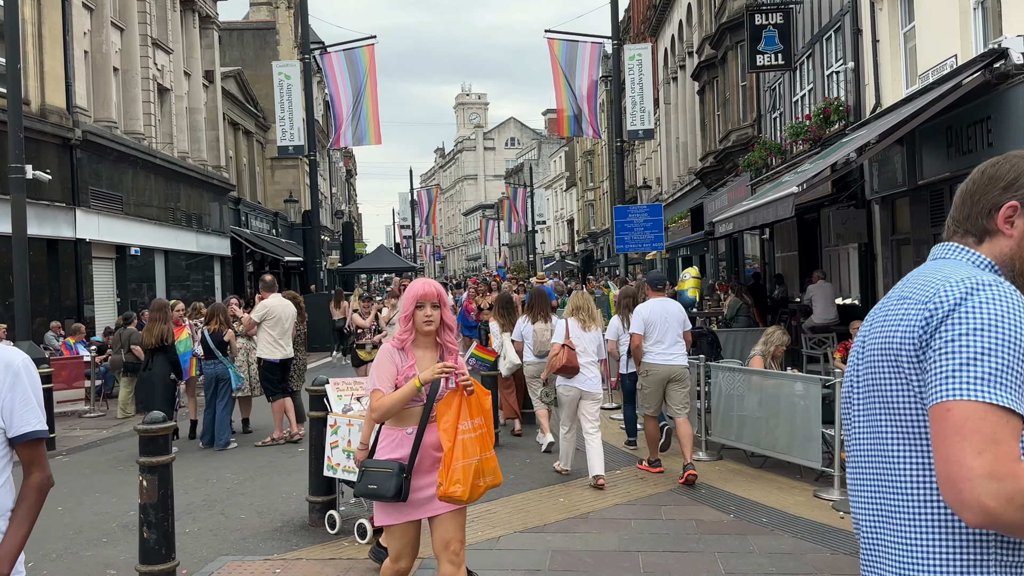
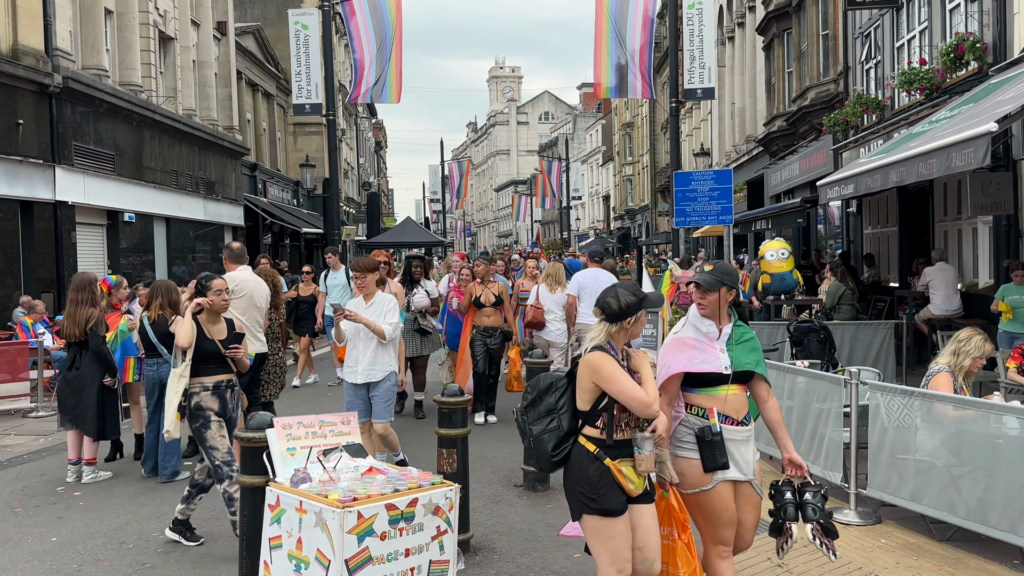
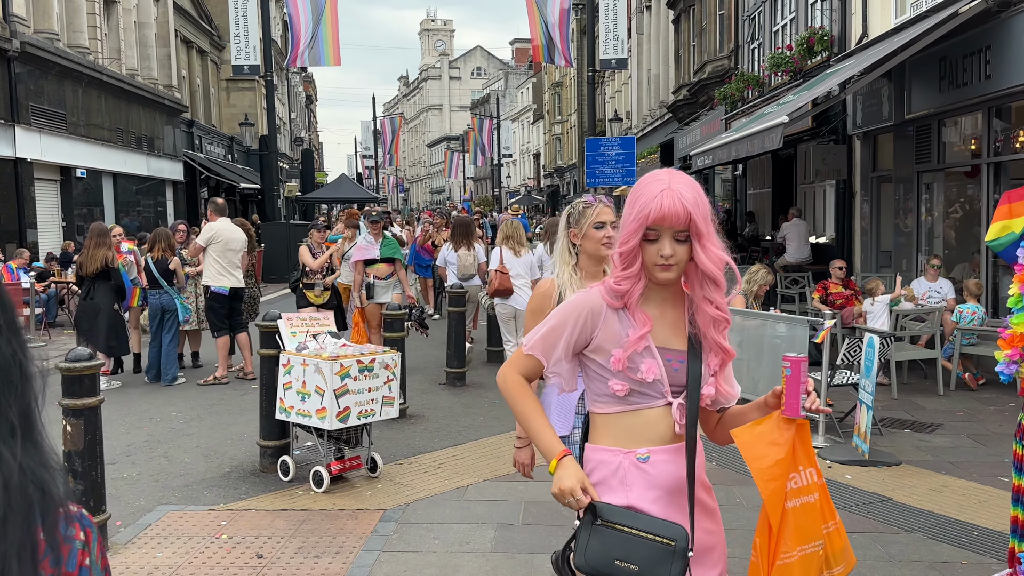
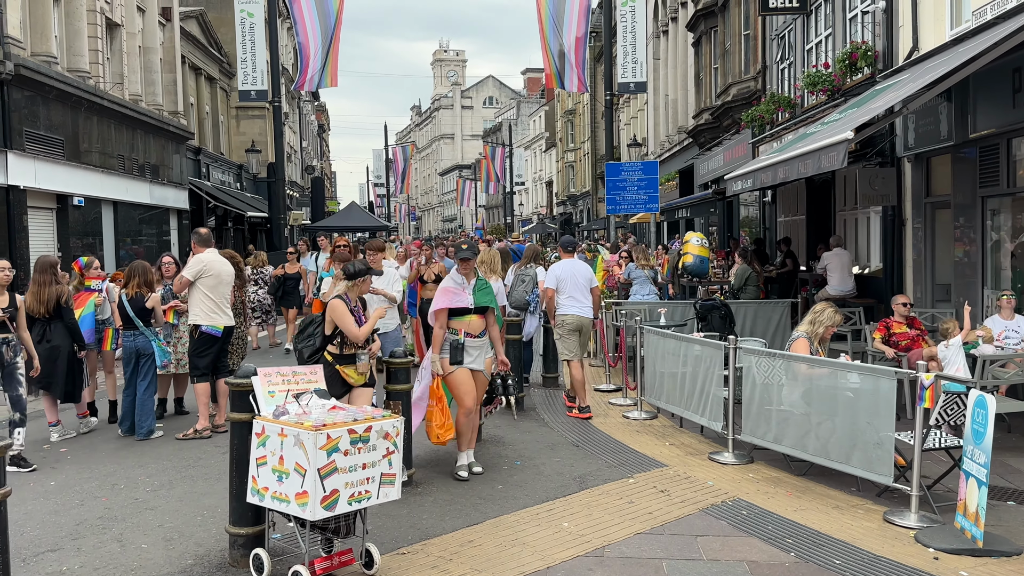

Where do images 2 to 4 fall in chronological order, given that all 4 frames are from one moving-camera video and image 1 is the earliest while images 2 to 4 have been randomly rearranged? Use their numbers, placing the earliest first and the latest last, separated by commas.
3, 4, 2
